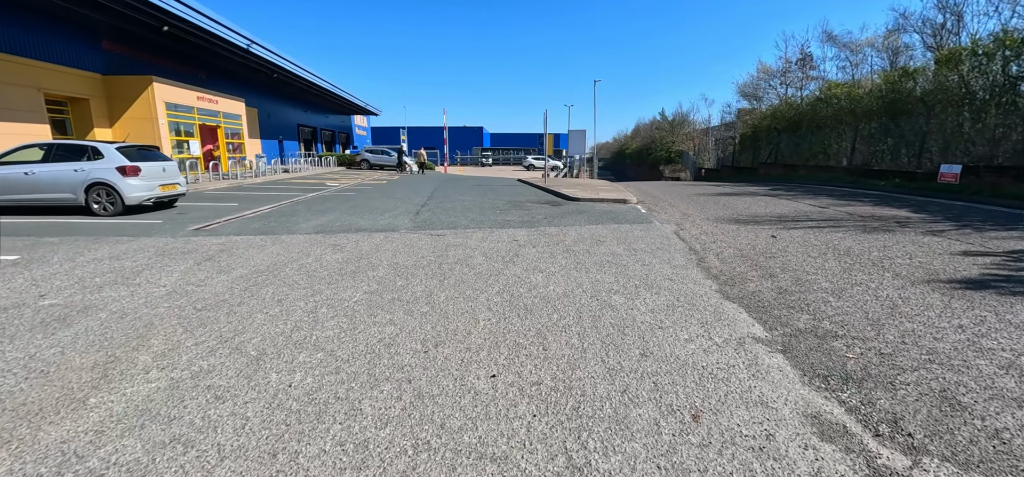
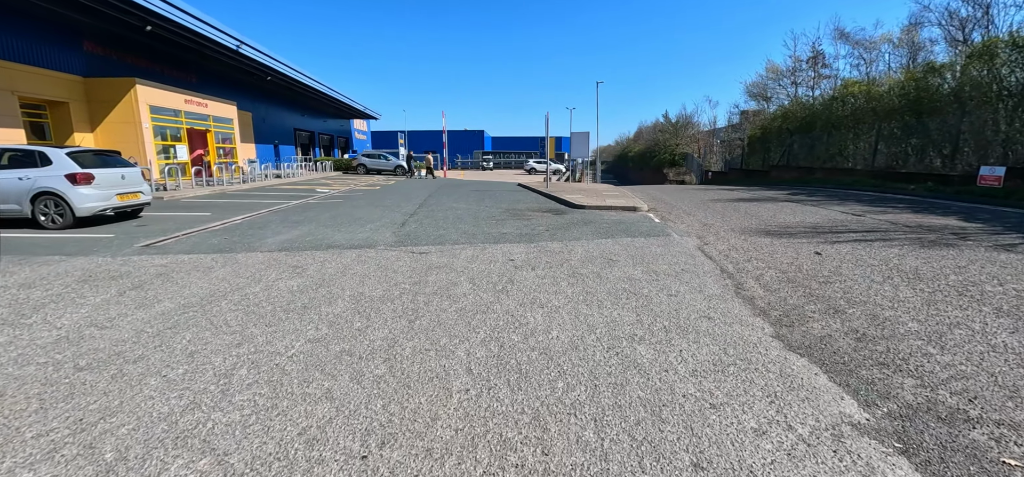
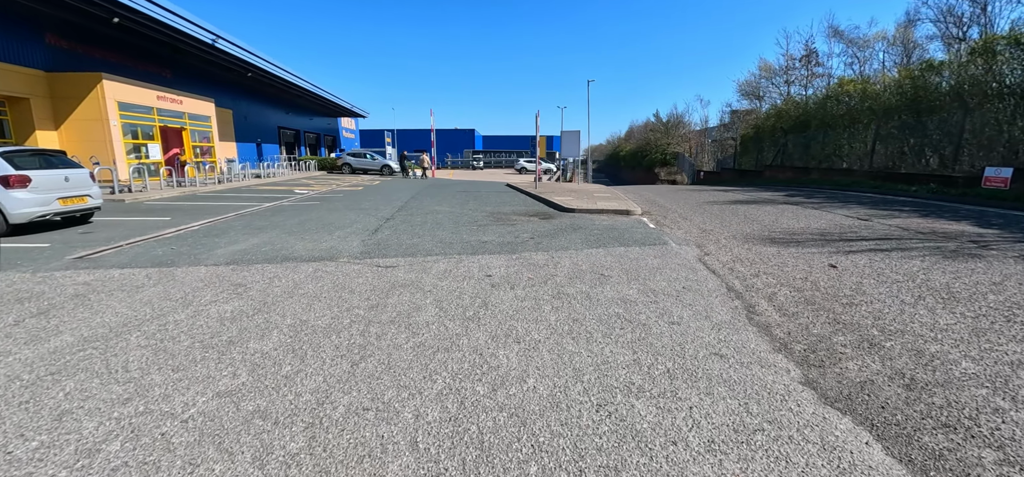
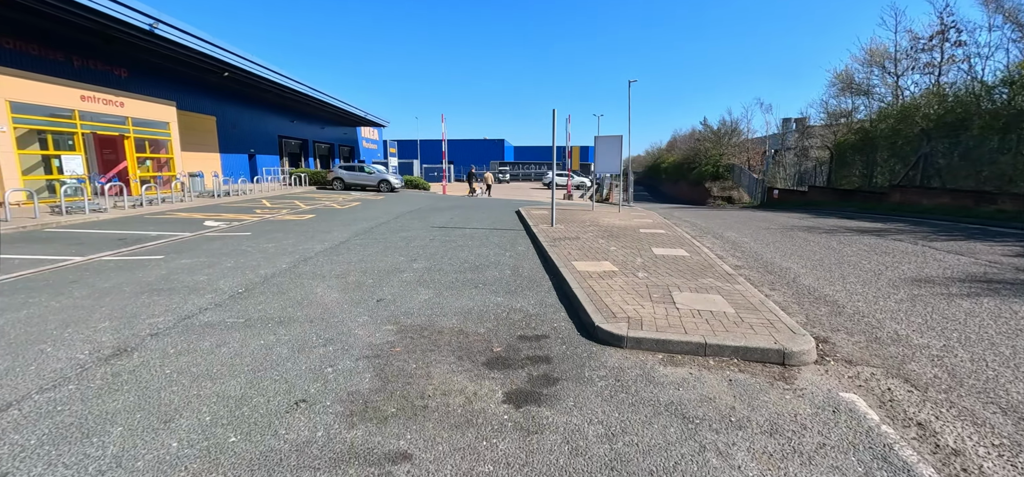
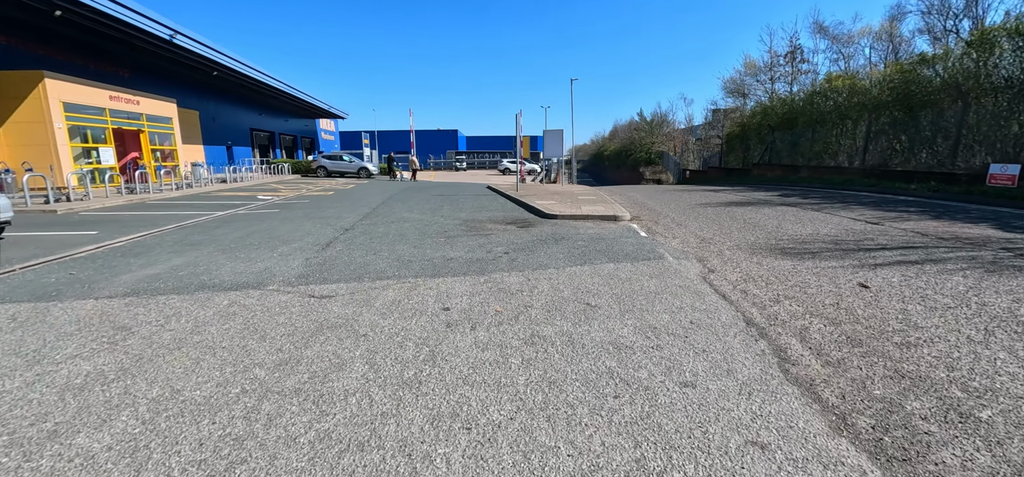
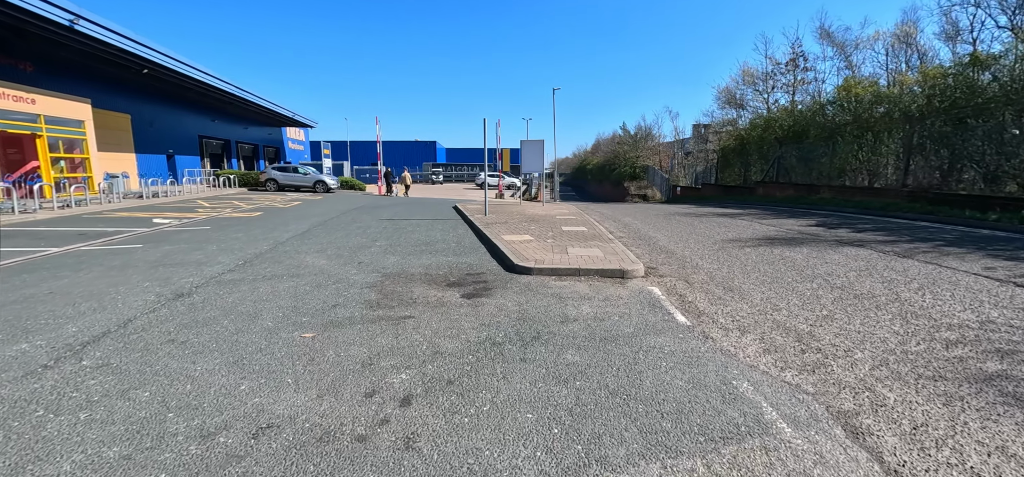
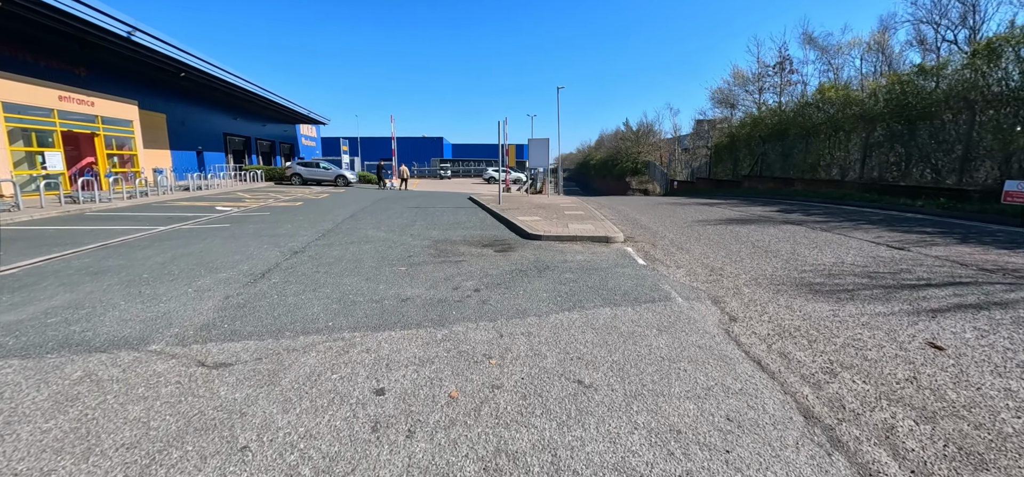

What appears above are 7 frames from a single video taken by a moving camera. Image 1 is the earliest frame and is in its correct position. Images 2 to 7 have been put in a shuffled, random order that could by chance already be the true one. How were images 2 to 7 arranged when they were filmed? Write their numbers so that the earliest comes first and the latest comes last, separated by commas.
2, 3, 5, 7, 6, 4
